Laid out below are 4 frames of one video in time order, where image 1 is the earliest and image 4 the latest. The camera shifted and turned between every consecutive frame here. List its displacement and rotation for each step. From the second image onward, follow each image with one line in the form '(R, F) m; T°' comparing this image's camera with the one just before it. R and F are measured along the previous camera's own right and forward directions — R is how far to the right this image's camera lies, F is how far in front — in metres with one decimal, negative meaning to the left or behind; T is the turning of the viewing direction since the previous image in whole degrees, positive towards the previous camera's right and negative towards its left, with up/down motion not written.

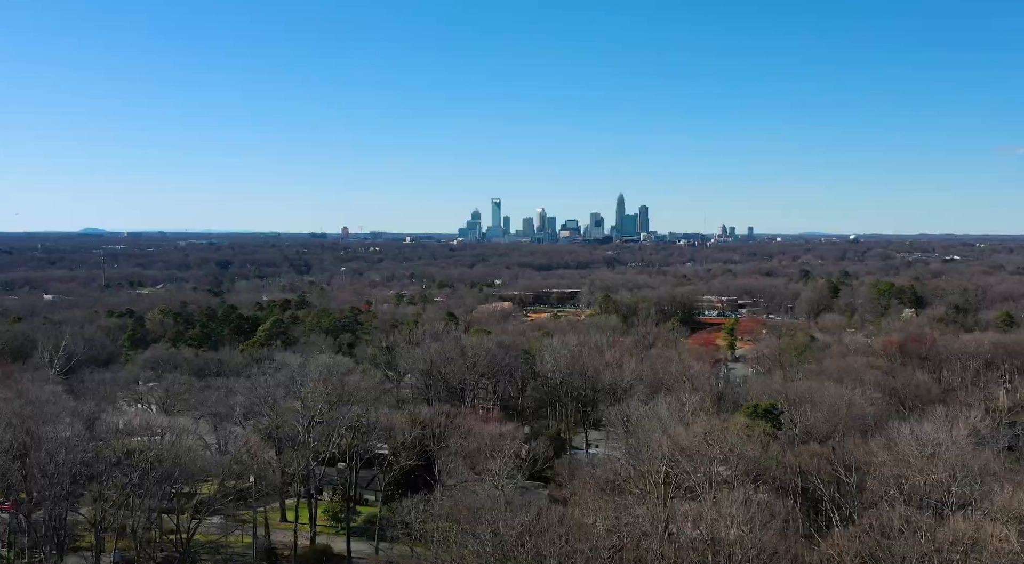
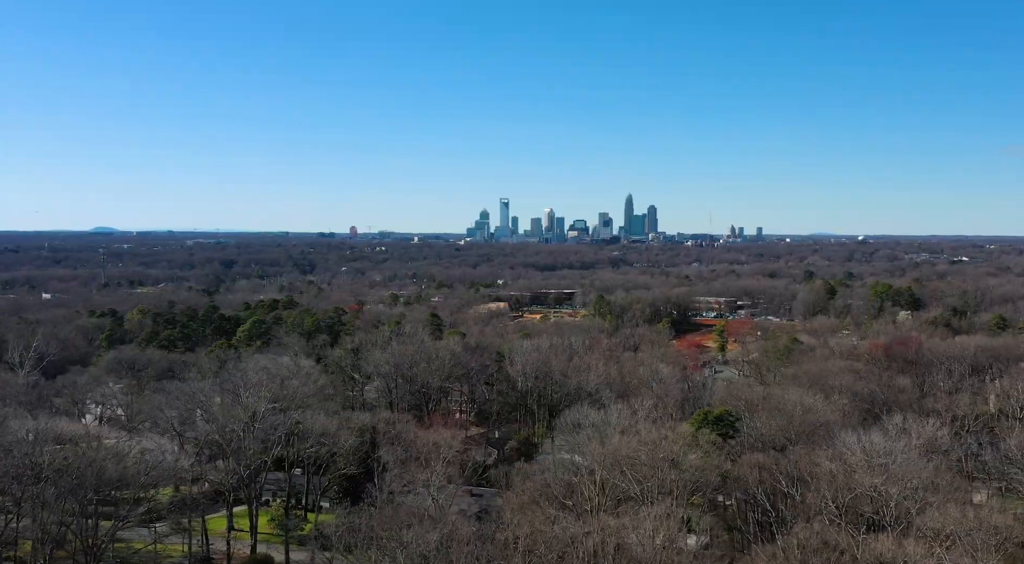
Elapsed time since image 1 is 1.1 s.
(+1.7, +0.9) m; 0°
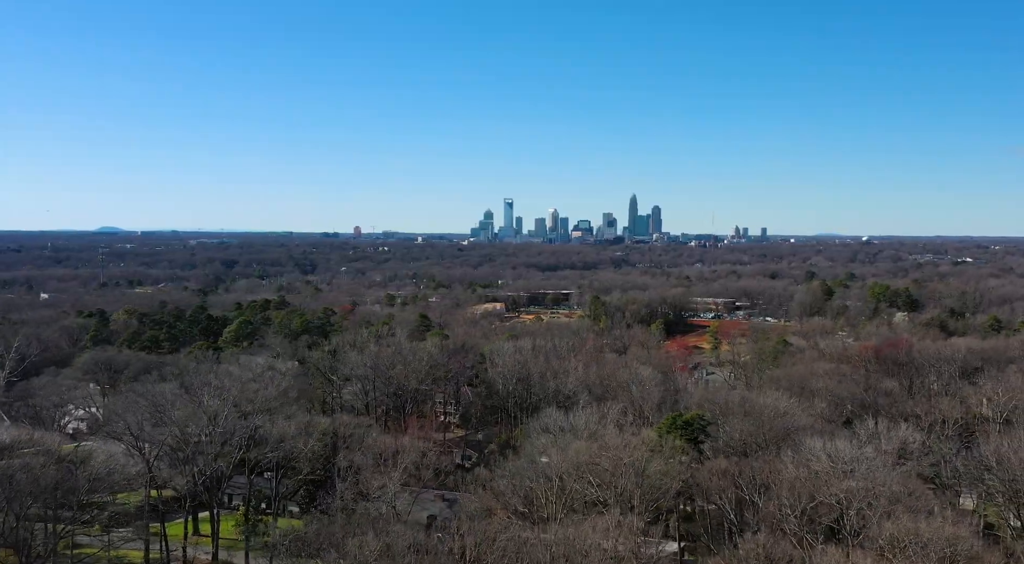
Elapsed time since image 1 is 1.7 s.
(+1.0, +0.6) m; 0°
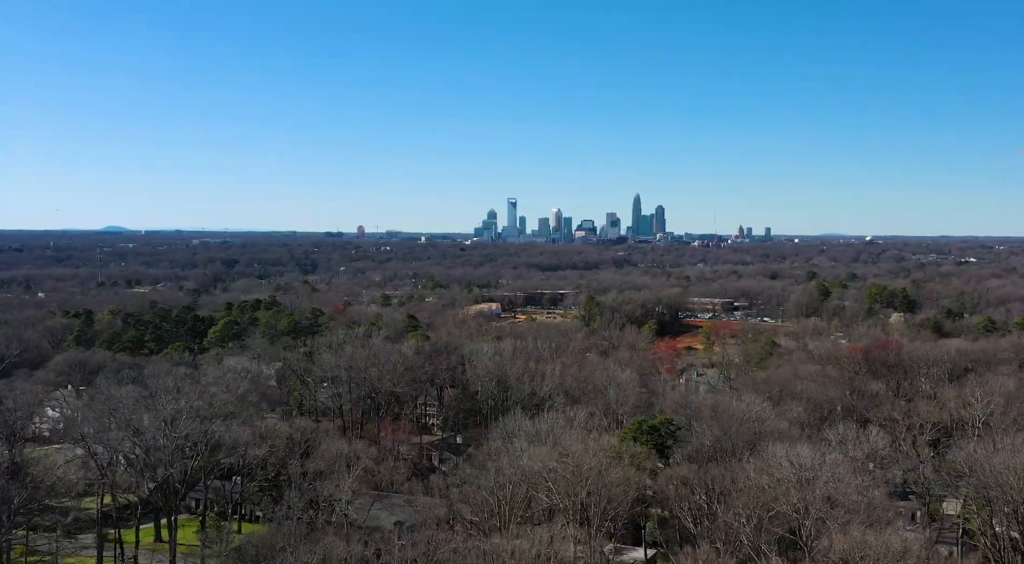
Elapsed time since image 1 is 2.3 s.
(+1.1, +0.6) m; 0°
